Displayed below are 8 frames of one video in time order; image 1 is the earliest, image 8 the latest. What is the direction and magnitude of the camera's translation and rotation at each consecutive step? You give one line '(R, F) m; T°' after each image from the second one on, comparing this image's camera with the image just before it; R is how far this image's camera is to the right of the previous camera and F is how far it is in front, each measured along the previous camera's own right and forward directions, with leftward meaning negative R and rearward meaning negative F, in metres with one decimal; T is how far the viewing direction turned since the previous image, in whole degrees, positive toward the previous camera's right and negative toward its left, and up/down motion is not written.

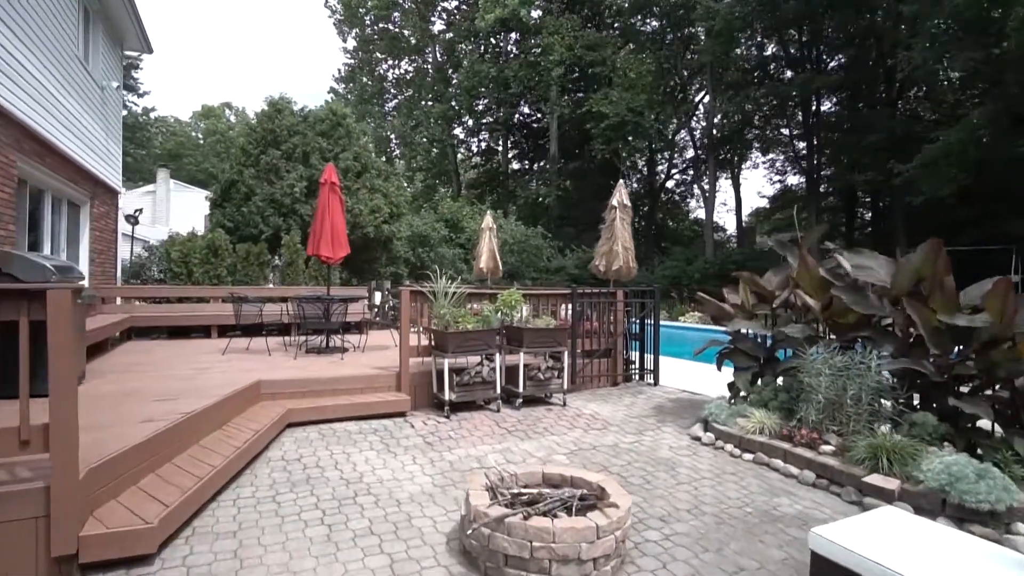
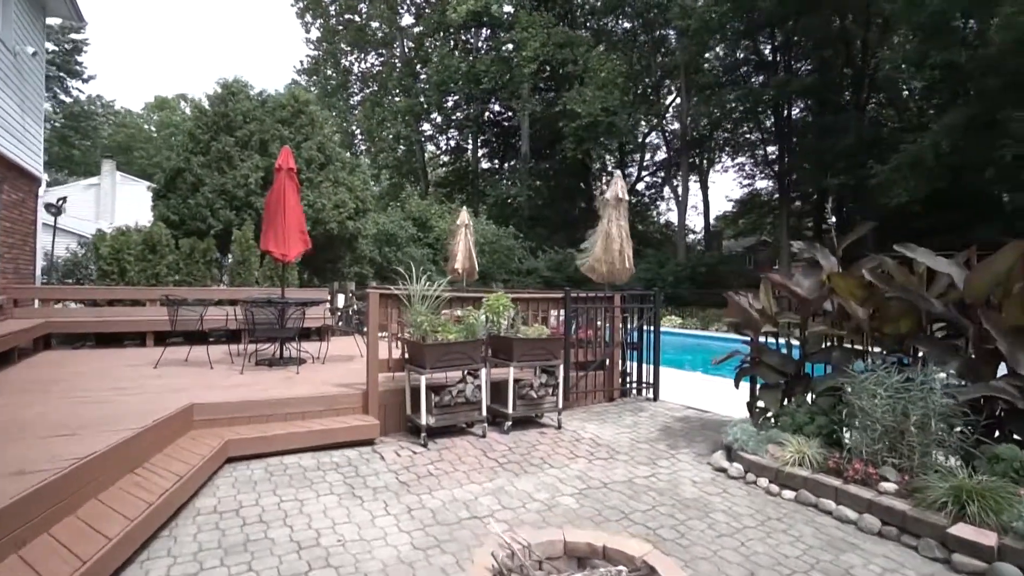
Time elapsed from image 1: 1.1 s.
(-0.2, +0.8) m; +3°
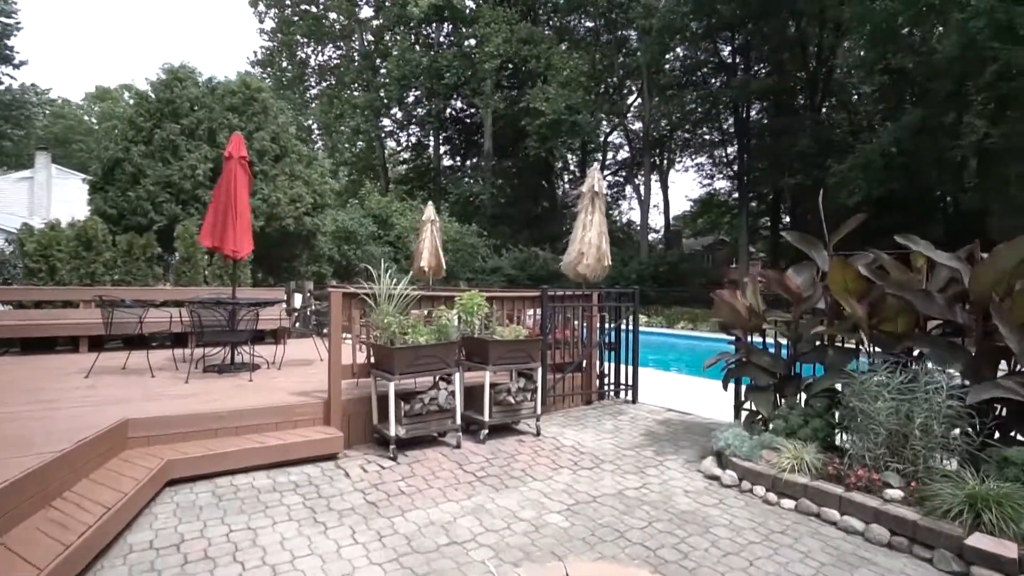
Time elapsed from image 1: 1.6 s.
(-0.1, +0.3) m; +4°
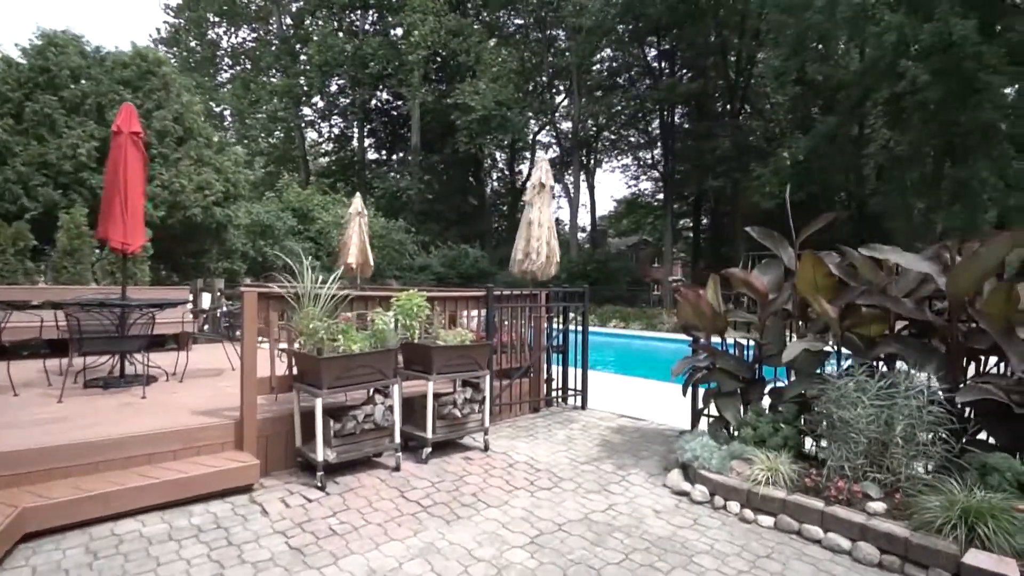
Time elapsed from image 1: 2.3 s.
(-0.1, +0.5) m; +8°
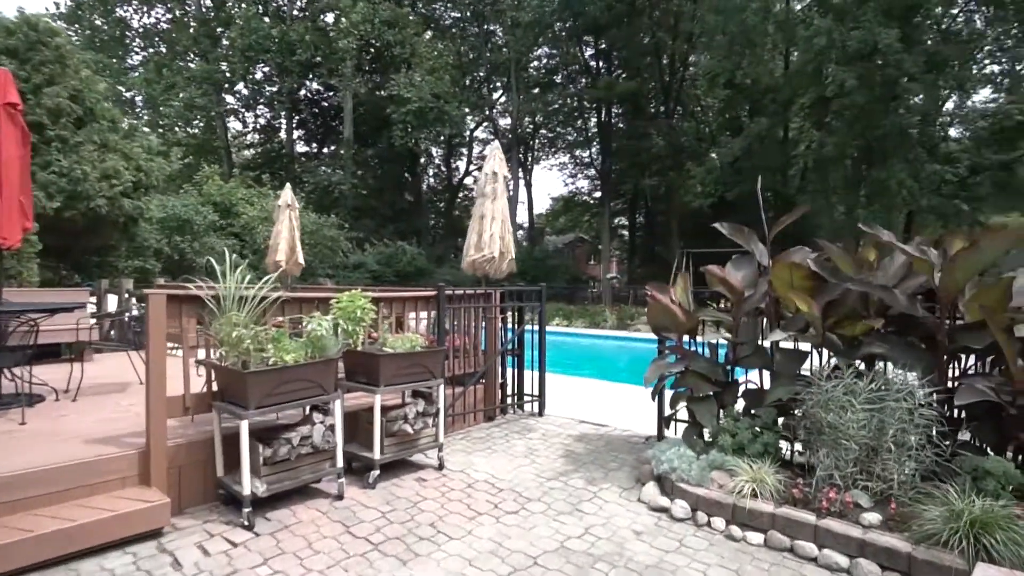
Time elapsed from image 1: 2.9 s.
(-0.1, +0.4) m; +7°
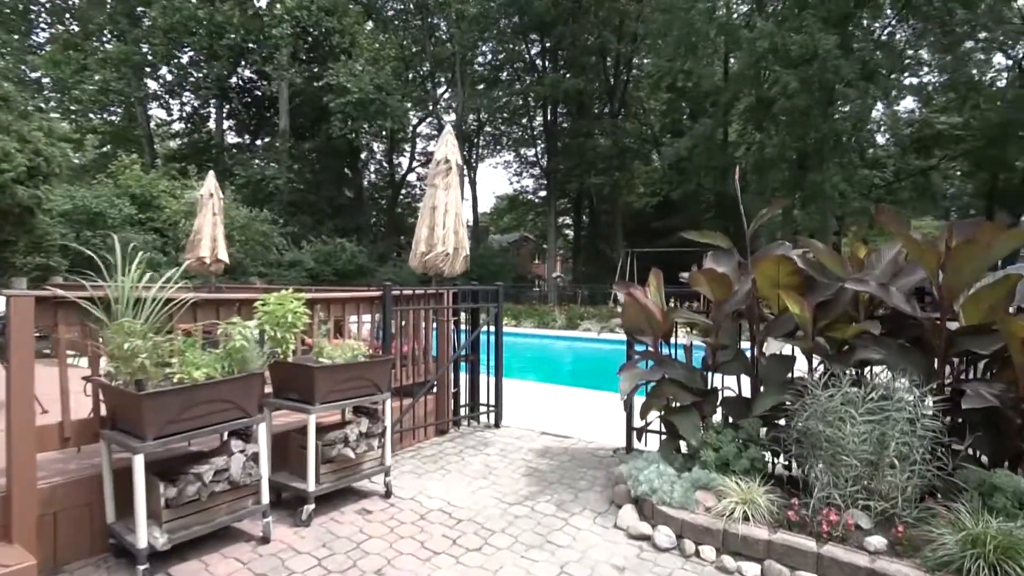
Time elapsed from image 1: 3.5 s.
(-0.1, +0.5) m; +6°
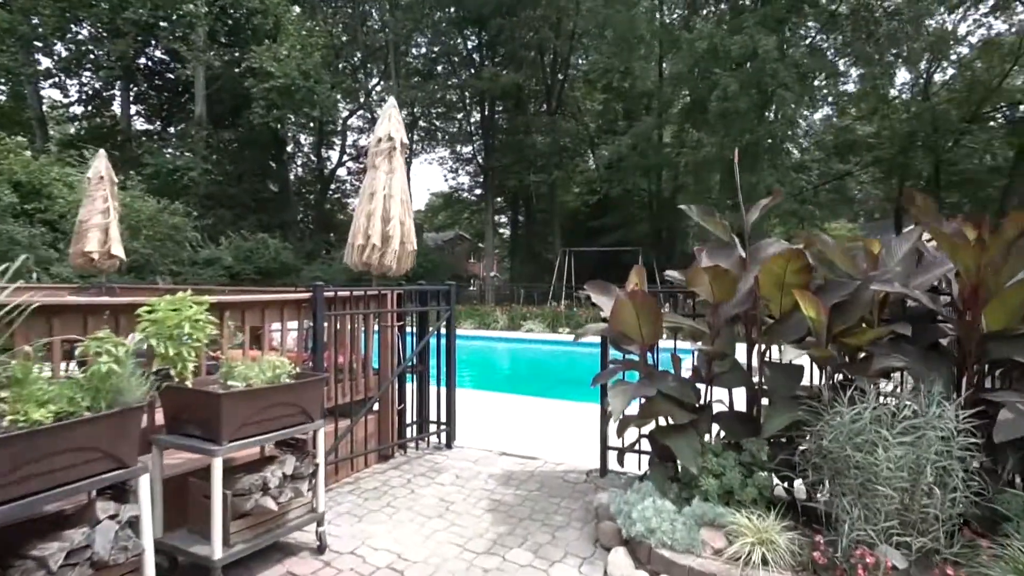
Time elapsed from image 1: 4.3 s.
(-0.2, +0.6) m; +7°
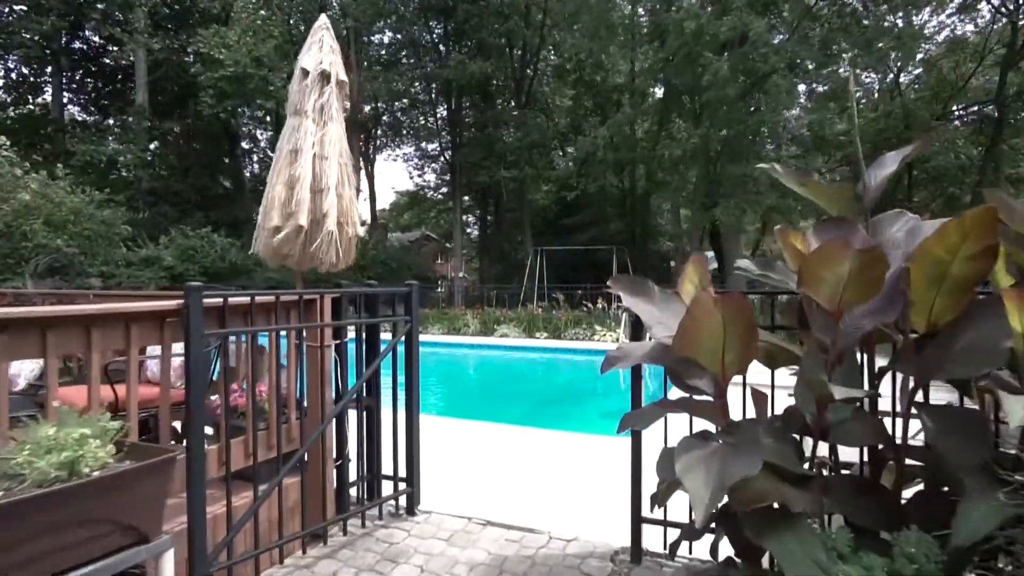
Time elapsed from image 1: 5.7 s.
(-0.1, +1.2) m; +3°
